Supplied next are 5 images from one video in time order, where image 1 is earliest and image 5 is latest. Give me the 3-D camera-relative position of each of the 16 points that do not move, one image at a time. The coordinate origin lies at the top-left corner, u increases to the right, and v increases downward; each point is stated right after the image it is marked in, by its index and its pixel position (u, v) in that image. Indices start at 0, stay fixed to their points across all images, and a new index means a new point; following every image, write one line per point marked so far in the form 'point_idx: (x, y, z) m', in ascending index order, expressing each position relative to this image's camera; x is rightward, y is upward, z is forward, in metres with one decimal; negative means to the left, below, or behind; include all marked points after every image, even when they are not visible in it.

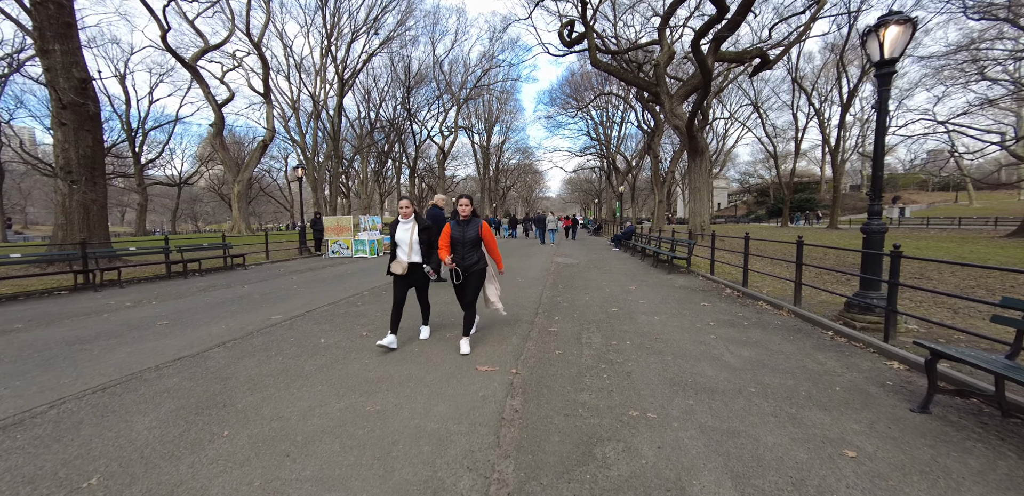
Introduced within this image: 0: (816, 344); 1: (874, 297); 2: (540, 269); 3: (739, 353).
0: (+3.5, -1.1, +4.7) m
1: (+4.6, -0.6, +5.2) m
2: (+0.9, -0.7, +13.3) m
3: (+2.5, -1.1, +4.4) m
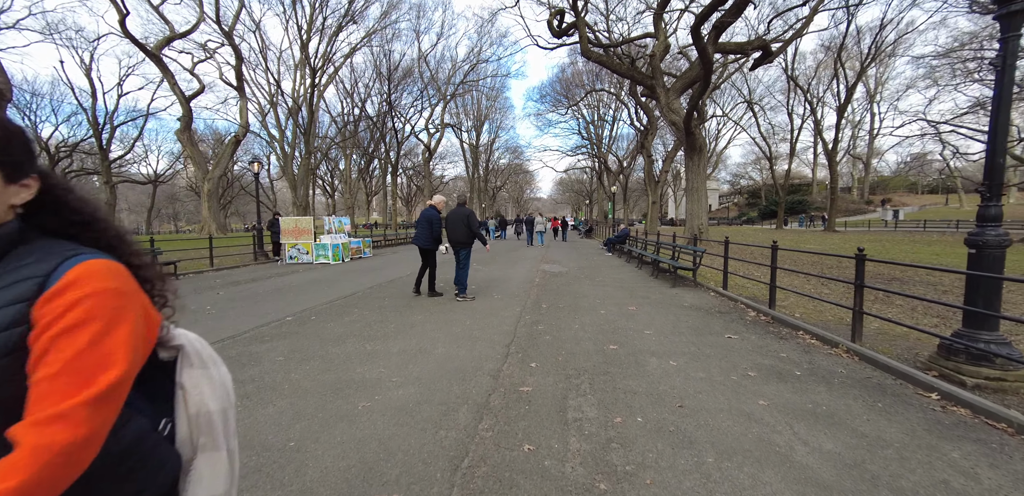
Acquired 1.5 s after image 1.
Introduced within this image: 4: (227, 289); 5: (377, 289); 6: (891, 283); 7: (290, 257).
0: (+3.1, -1.3, +3.0) m
1: (+4.2, -0.8, +3.6) m
2: (+0.3, -0.9, +11.6) m
3: (+2.1, -1.3, +2.8) m
4: (-6.5, -0.9, +9.2) m
5: (-3.0, -0.9, +9.1) m
6: (+9.2, -0.9, +9.9) m
7: (-8.4, -0.3, +15.2) m
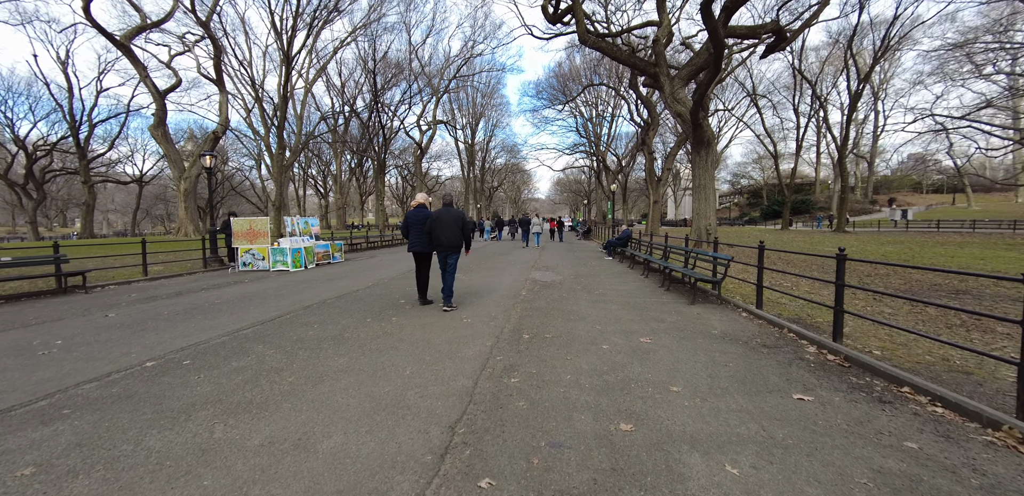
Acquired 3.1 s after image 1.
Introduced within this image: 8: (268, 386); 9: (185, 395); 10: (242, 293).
0: (+2.7, -1.4, +1.1) m
1: (+3.8, -0.9, +1.7) m
2: (-0.1, -1.0, +9.7) m
3: (+1.7, -1.5, +0.9) m
4: (-6.9, -1.1, +7.3) m
5: (-3.4, -1.0, +7.2) m
6: (+8.8, -1.0, +8.0) m
7: (-8.8, -0.5, +13.2) m
8: (-2.2, -1.2, +3.7) m
9: (-2.7, -1.2, +3.4) m
10: (-6.2, -1.0, +9.3) m
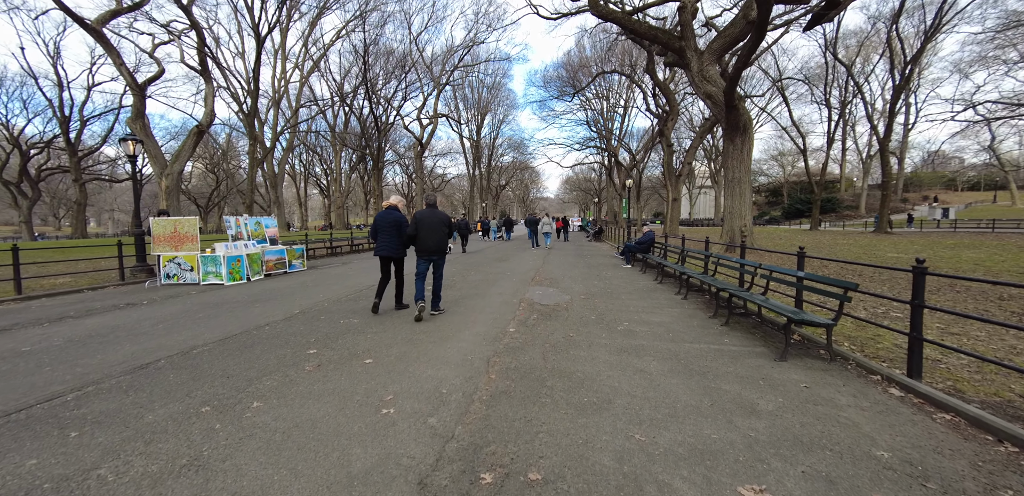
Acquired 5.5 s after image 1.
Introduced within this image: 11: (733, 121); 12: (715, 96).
0: (+2.3, -1.6, -1.9) m
1: (+3.4, -1.2, -1.3) m
2: (-0.3, -1.2, +6.8) m
3: (+1.3, -1.7, -2.1) m
4: (-7.2, -1.3, +4.5) m
5: (-3.7, -1.3, +4.3) m
6: (+8.6, -1.2, +4.9) m
7: (-9.0, -0.7, +10.5) m
8: (-2.6, -1.4, +0.8) m
9: (-3.1, -1.5, +0.5) m
10: (-6.4, -1.2, +6.5) m
11: (+9.5, +5.4, +17.4) m
12: (+8.9, +6.6, +17.7) m
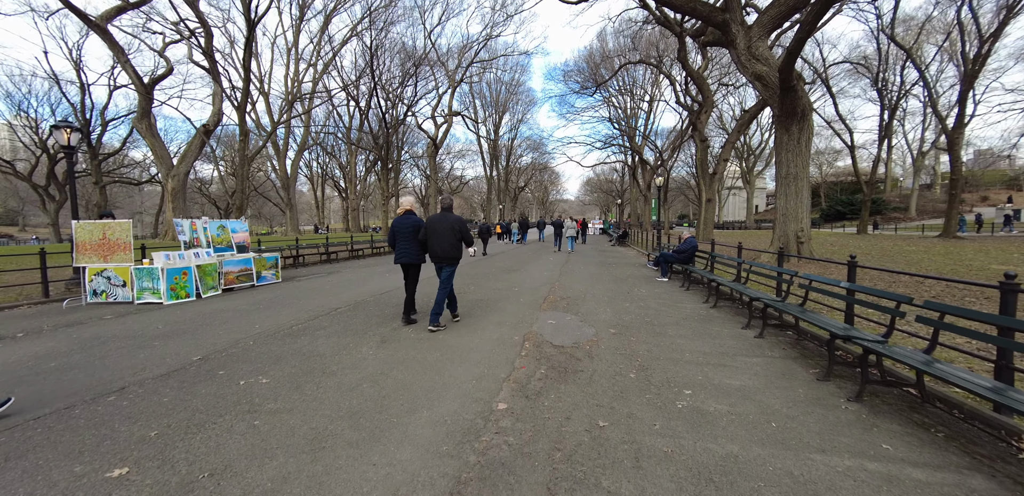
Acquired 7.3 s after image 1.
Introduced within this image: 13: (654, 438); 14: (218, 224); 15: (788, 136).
0: (+1.8, -1.8, -4.4) m
1: (+2.9, -1.4, -3.9) m
2: (-0.4, -1.4, +4.4) m
3: (+0.8, -1.9, -4.6) m
4: (-7.4, -1.5, +2.4) m
5: (-3.9, -1.5, +2.1) m
6: (+8.4, -1.5, +2.0) m
7: (-8.8, -0.9, +8.5) m
8: (-3.0, -1.6, -1.5) m
9: (-3.5, -1.7, -1.7) m
10: (-6.5, -1.5, +4.4) m
11: (+10.0, +5.1, +14.5) m
12: (+9.4, +6.3, +14.9) m
13: (+1.1, -1.5, +3.2) m
14: (-7.7, +0.6, +10.5) m
15: (+10.2, +4.1, +15.0) m
